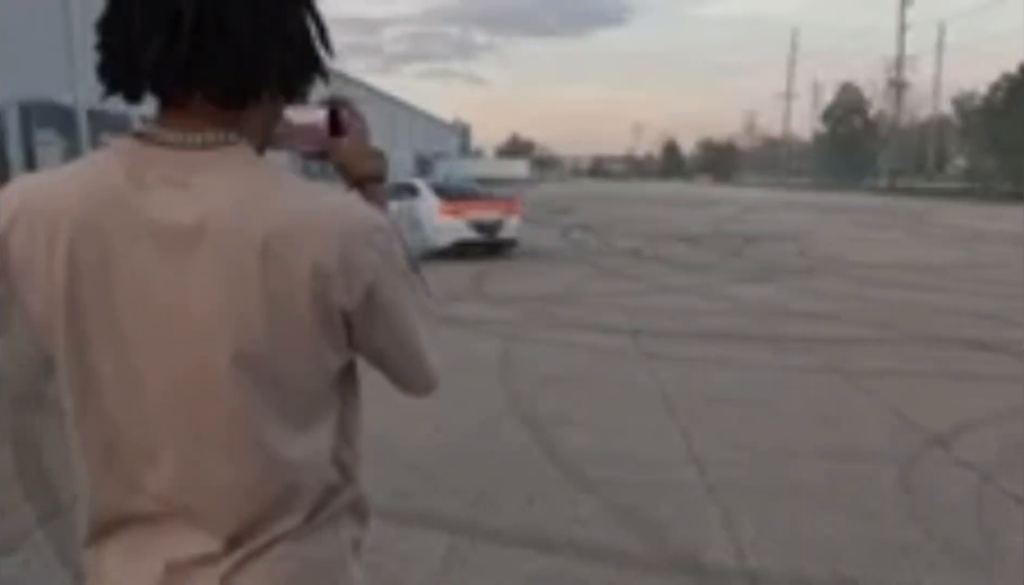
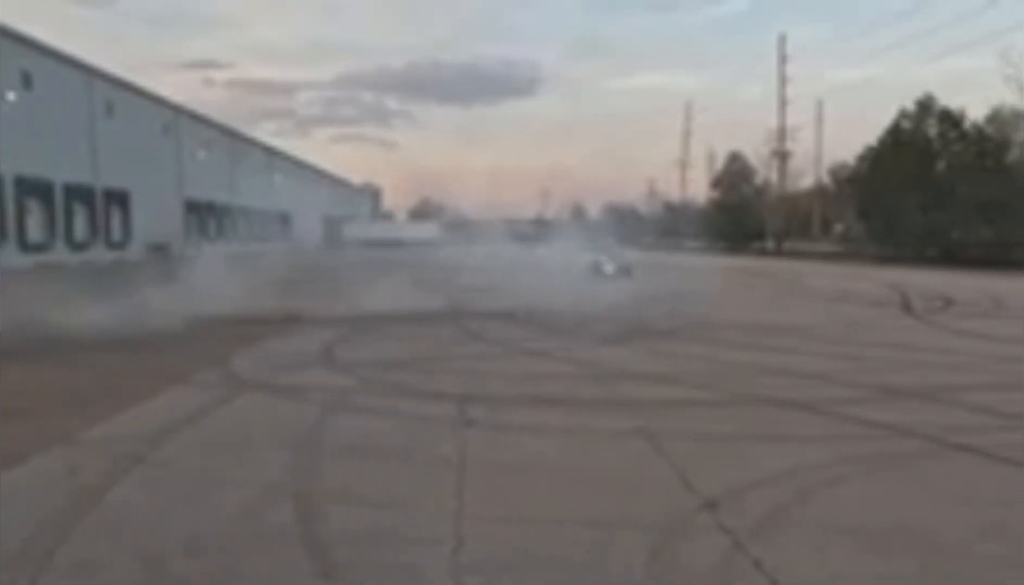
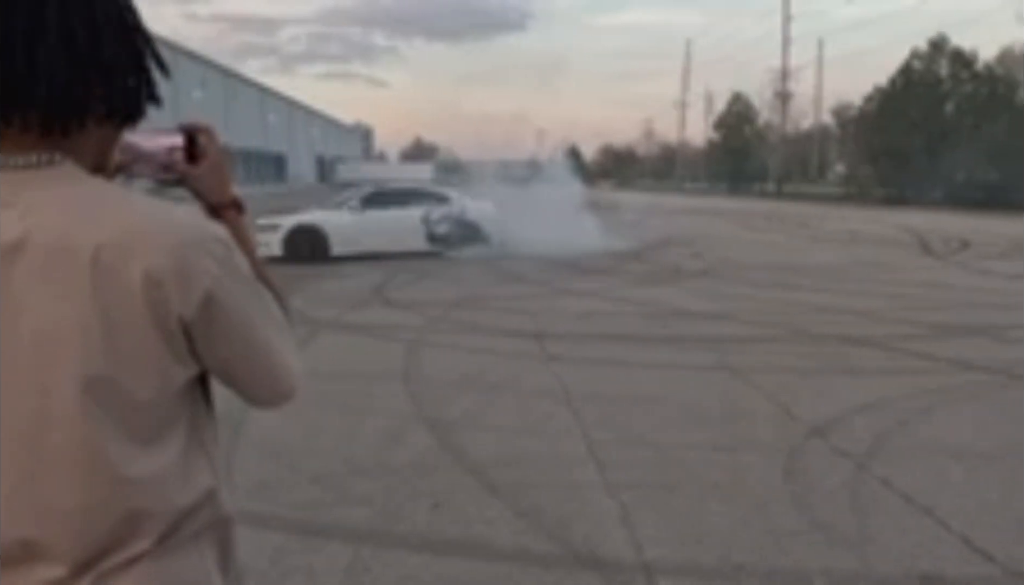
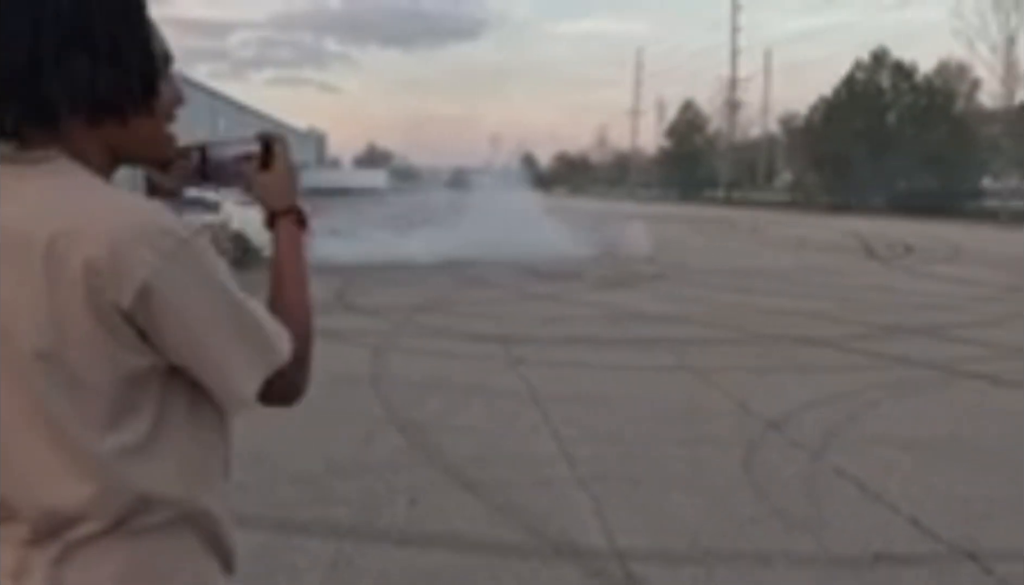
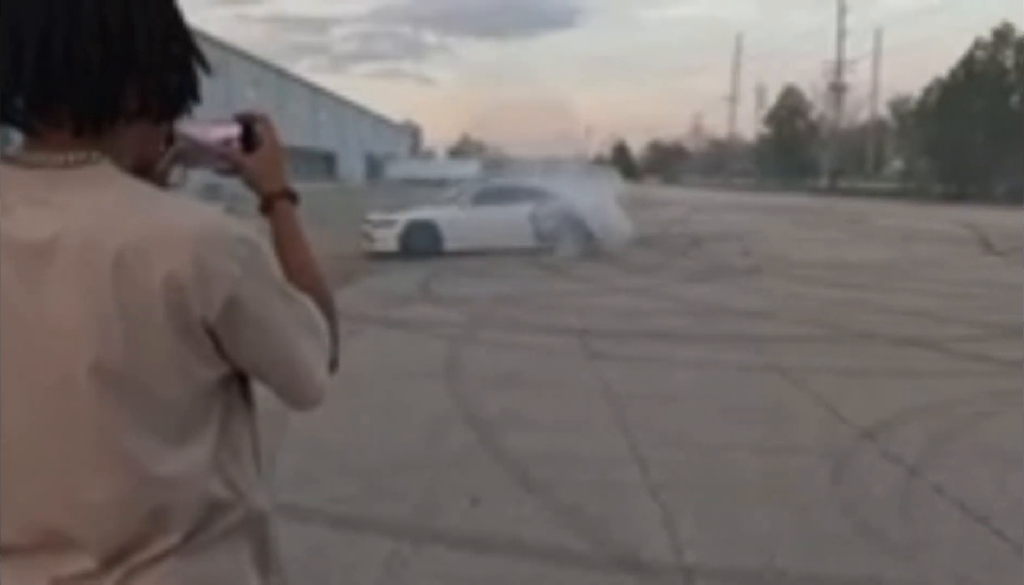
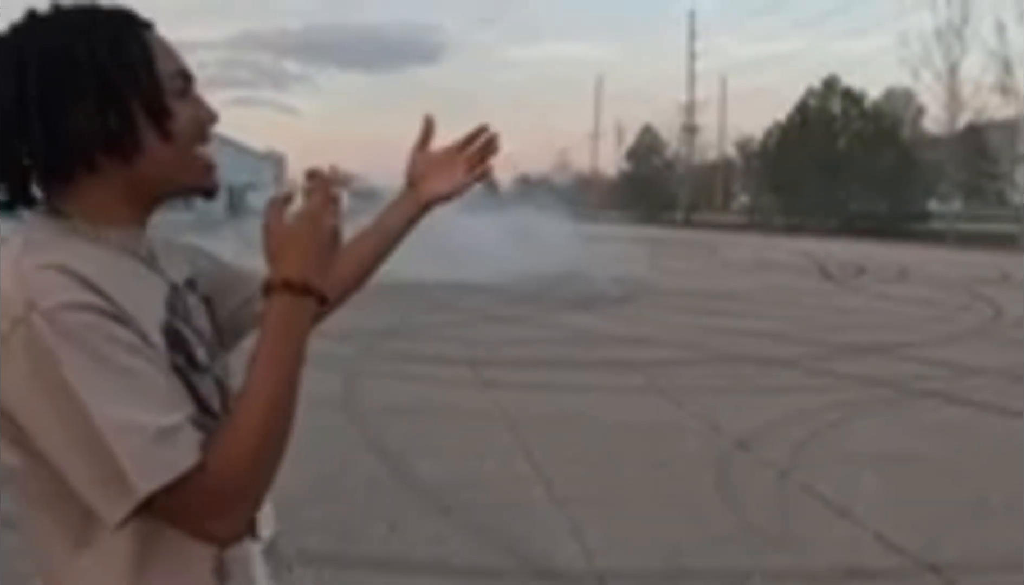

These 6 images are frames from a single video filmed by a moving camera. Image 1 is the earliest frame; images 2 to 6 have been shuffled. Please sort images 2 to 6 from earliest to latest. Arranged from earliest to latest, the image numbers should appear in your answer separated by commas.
5, 3, 4, 6, 2
